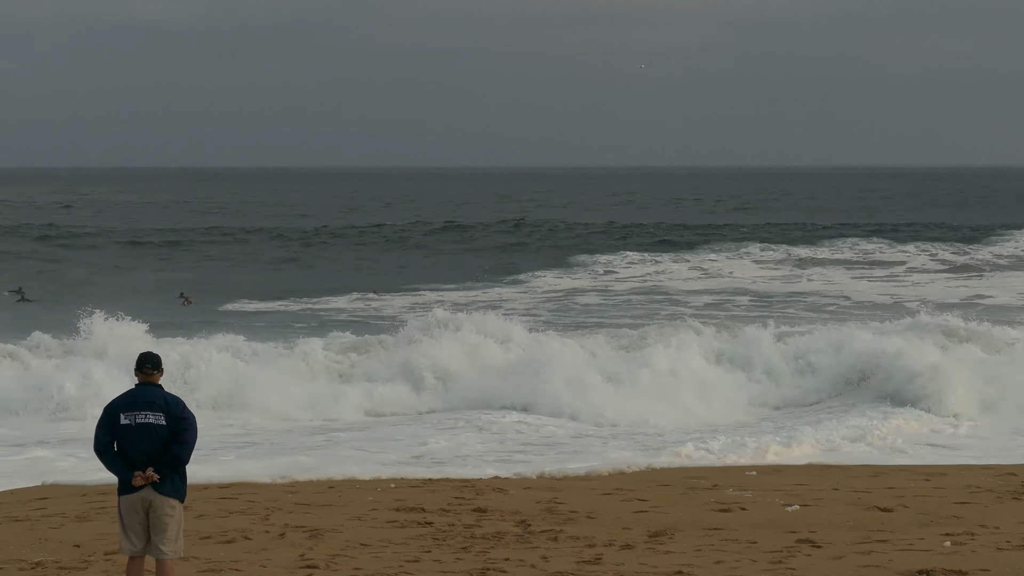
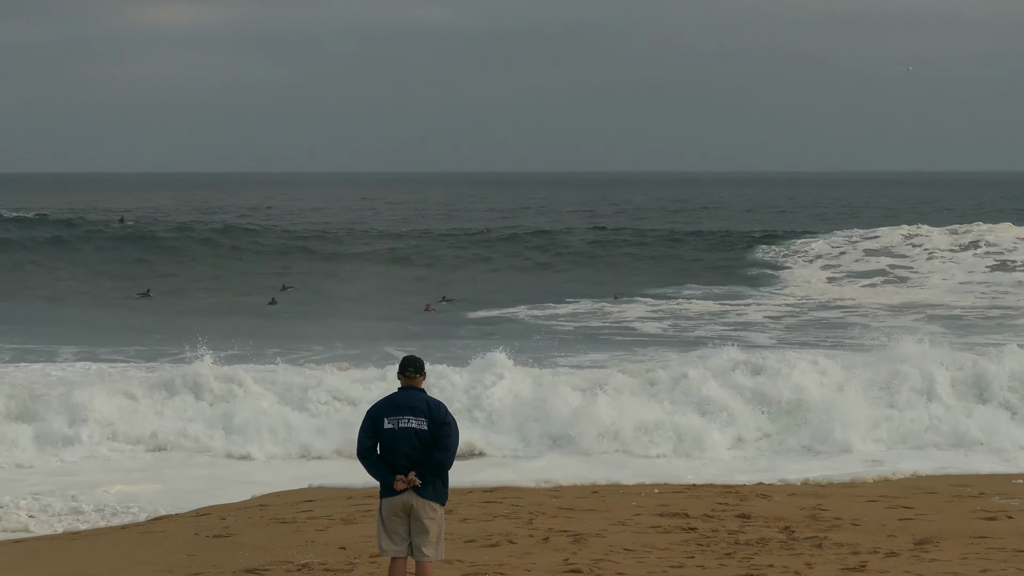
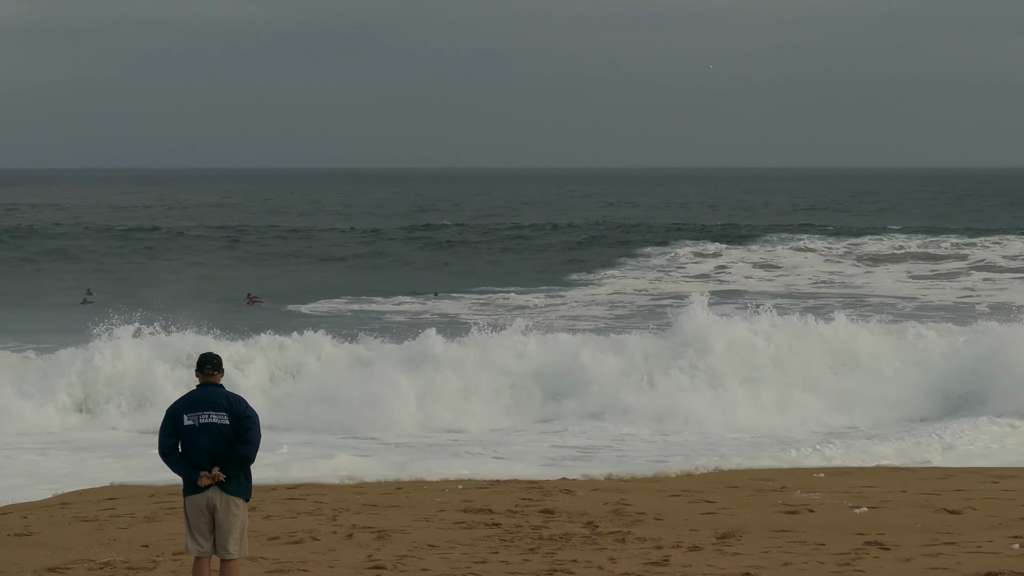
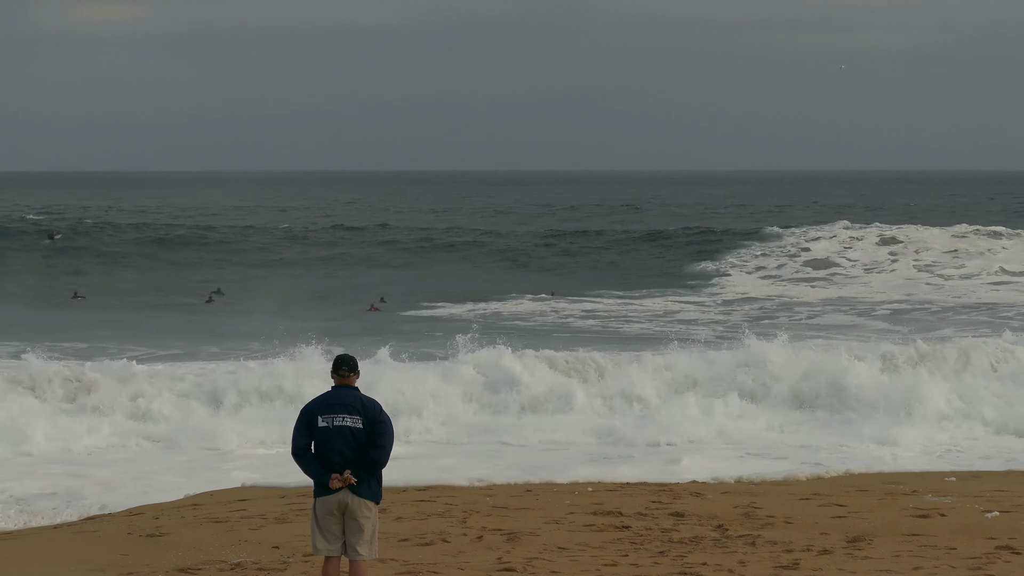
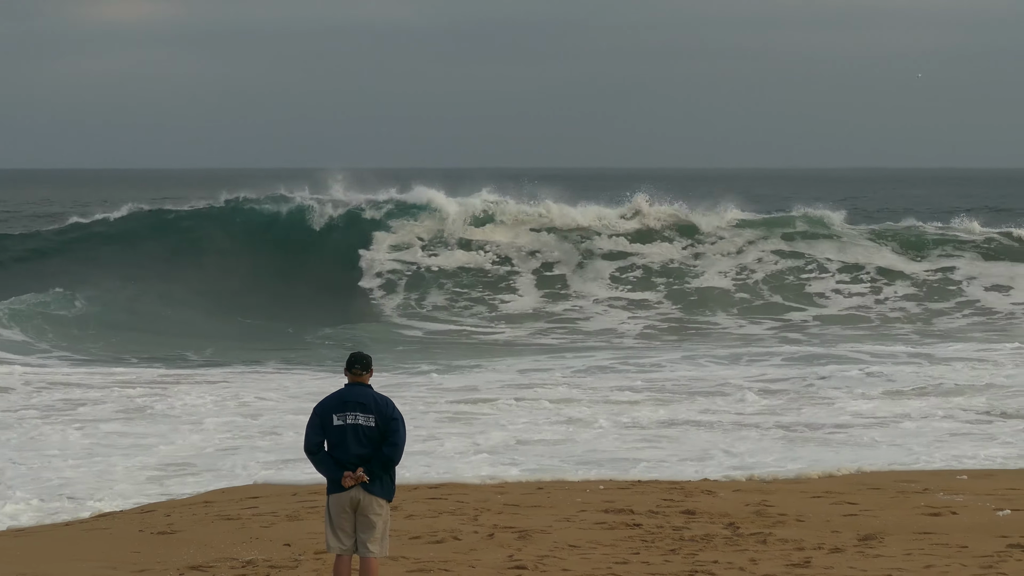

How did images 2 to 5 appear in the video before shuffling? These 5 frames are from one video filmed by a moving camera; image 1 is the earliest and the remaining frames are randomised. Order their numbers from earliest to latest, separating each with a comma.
3, 4, 2, 5
